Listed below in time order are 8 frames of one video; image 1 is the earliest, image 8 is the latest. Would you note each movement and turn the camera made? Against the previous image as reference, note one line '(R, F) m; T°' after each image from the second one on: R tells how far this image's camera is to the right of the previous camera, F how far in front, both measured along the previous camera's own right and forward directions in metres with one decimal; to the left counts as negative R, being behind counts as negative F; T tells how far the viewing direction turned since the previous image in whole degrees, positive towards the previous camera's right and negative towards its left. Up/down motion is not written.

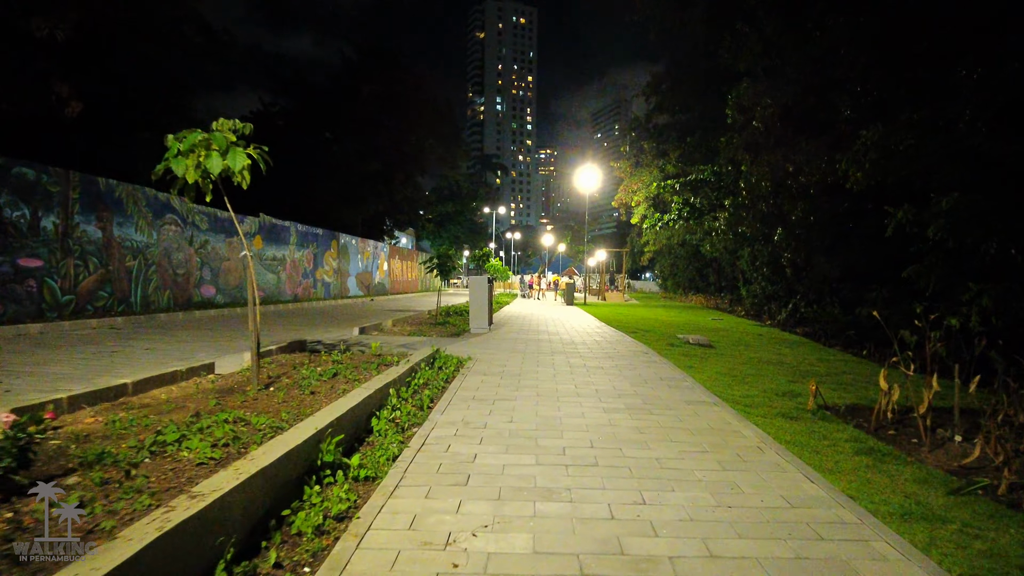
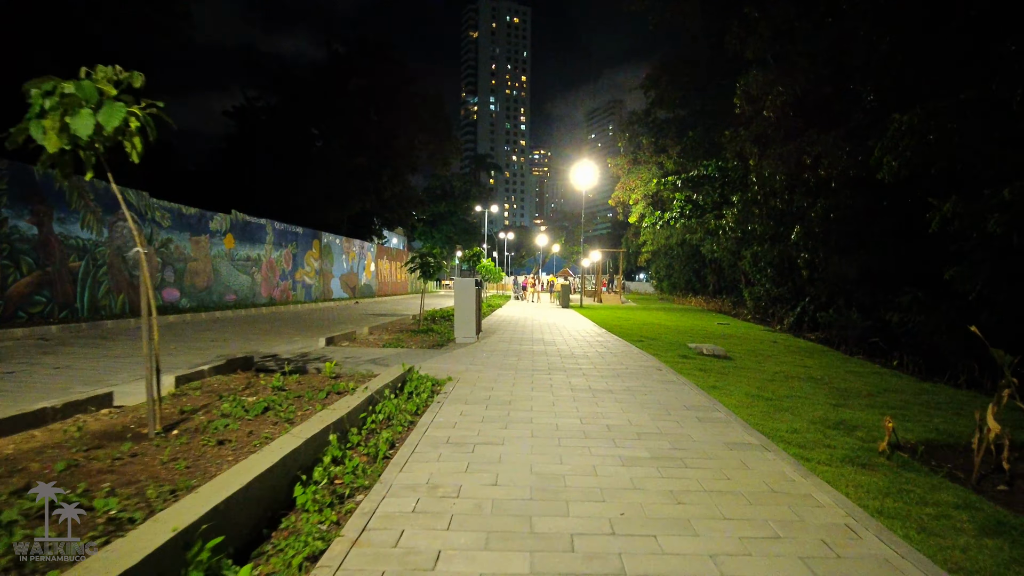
(0.0, +1.4) m; +1°
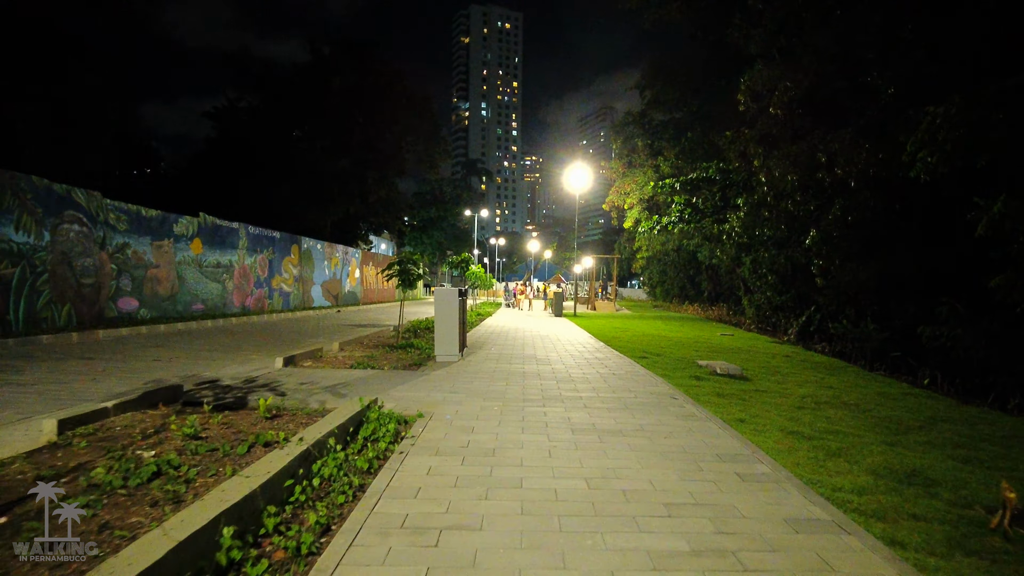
(0.0, +1.2) m; +1°
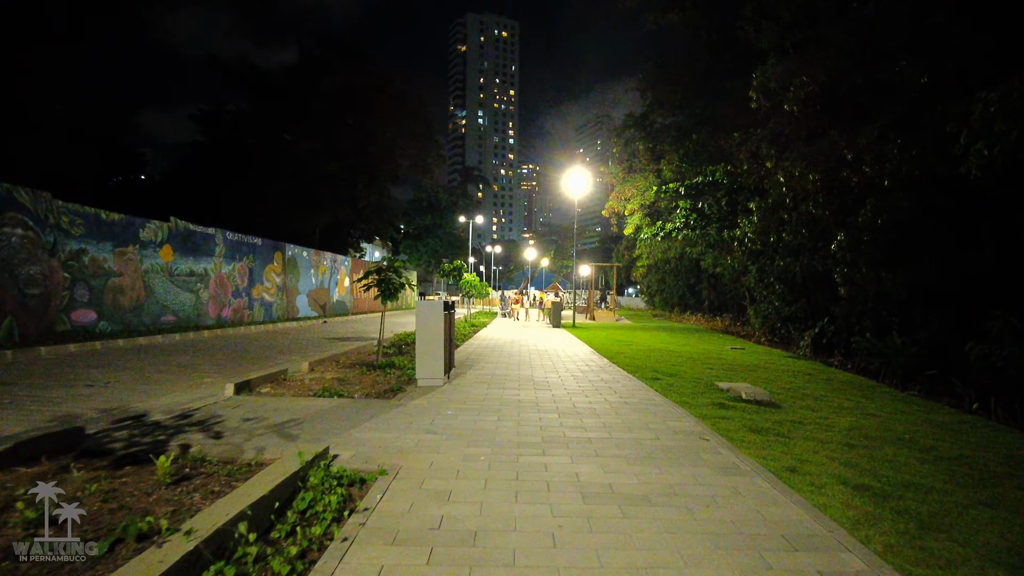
(0.0, +1.2) m; 0°
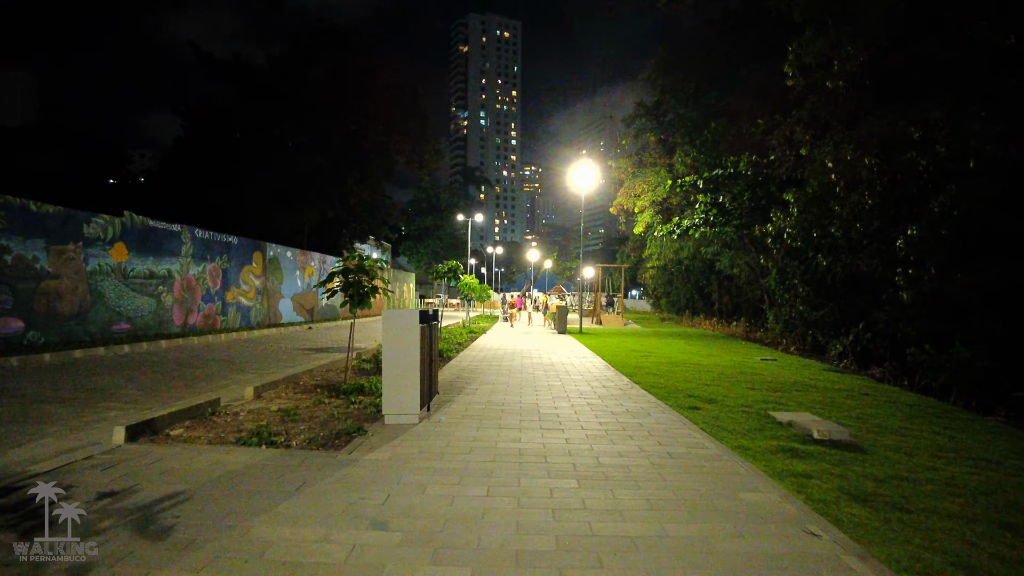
(0.0, +1.9) m; 0°
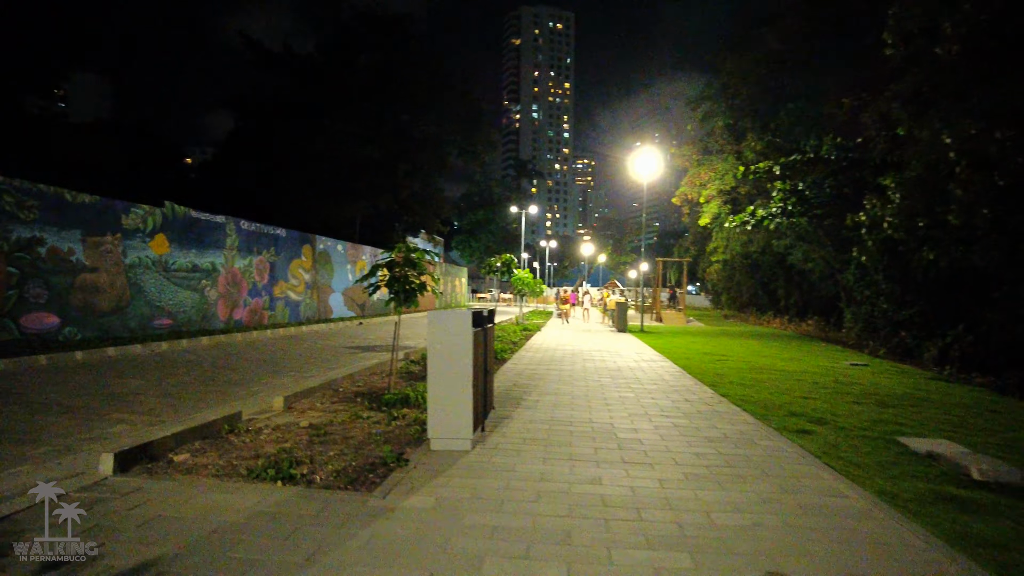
(-0.2, +1.1) m; -4°
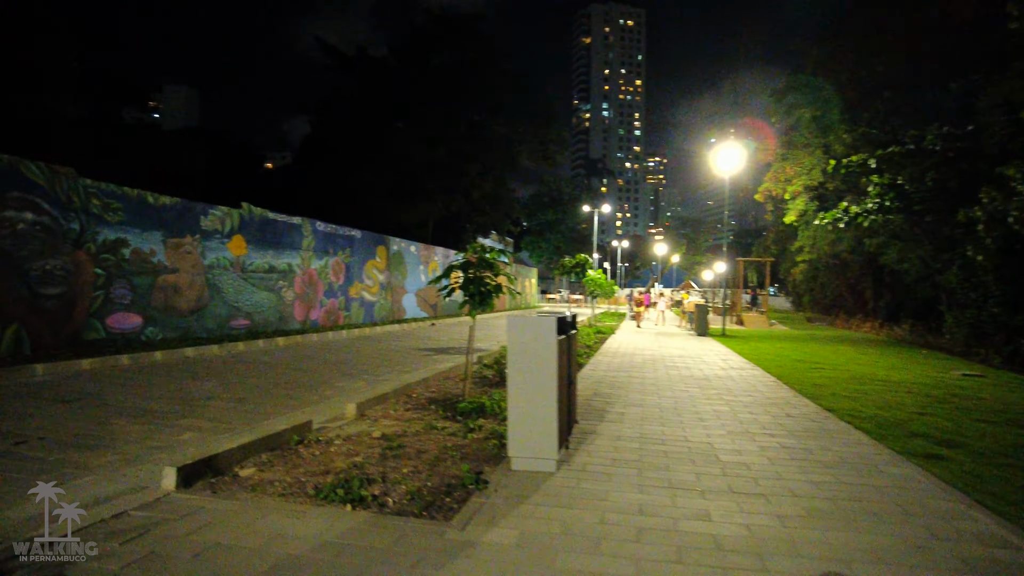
(-0.1, +0.5) m; -6°
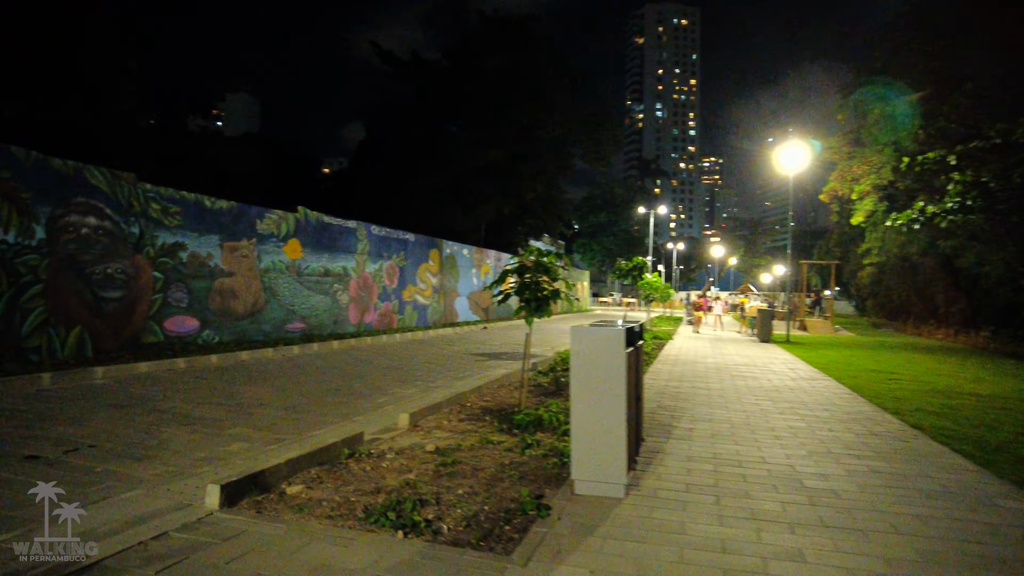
(-0.1, +0.3) m; -4°
